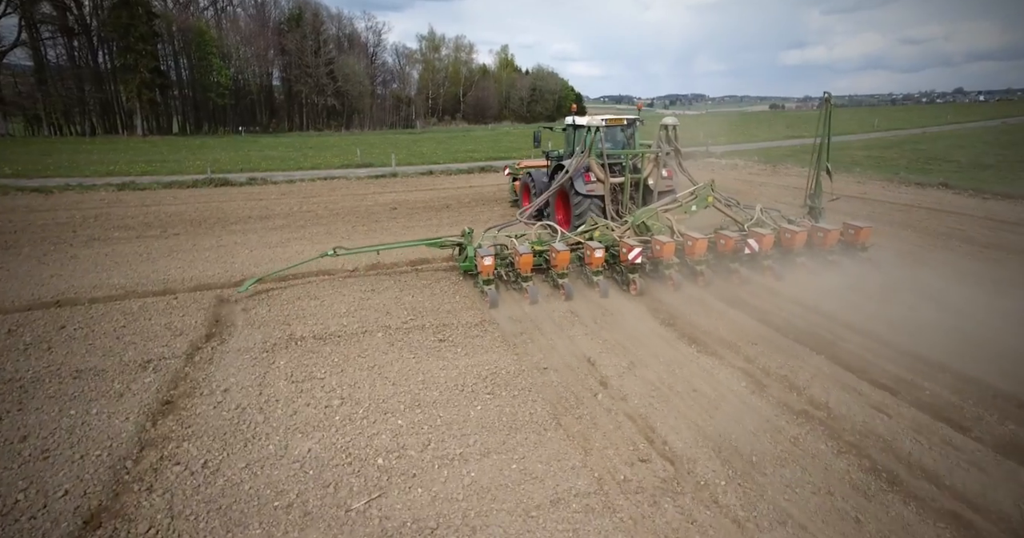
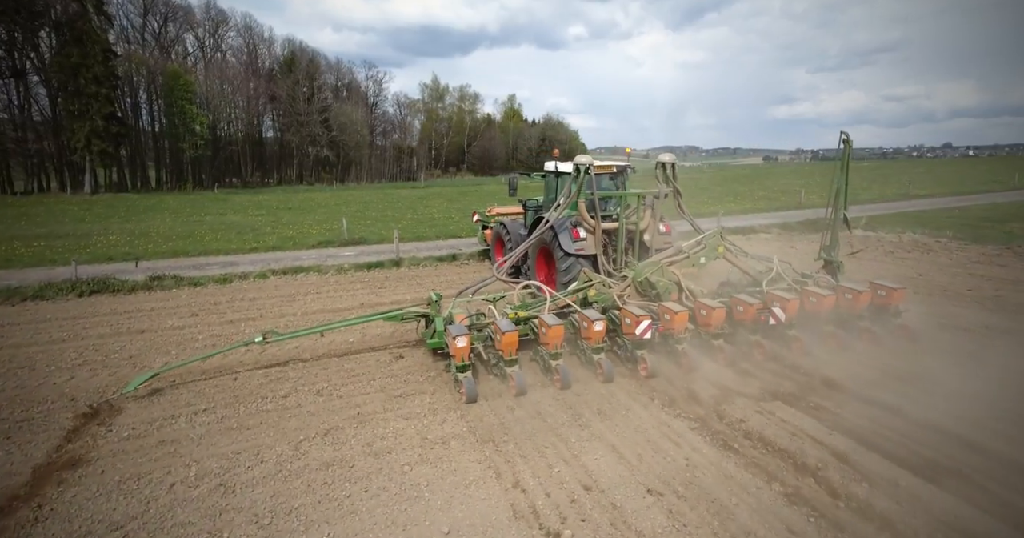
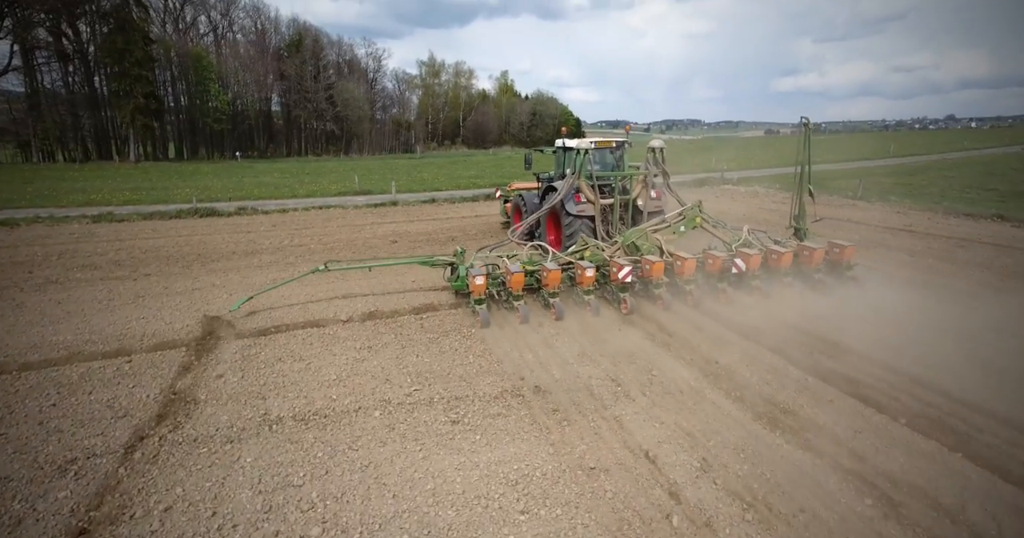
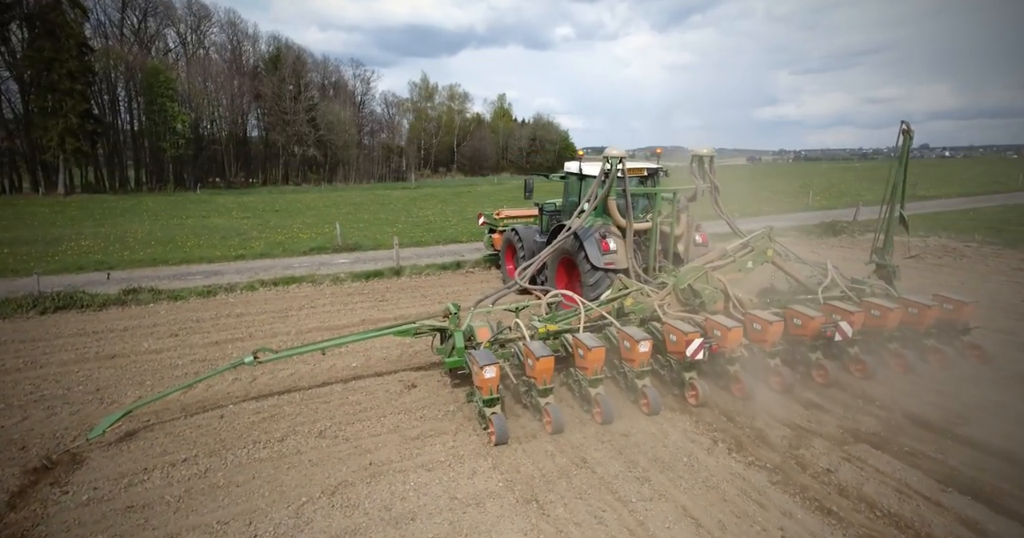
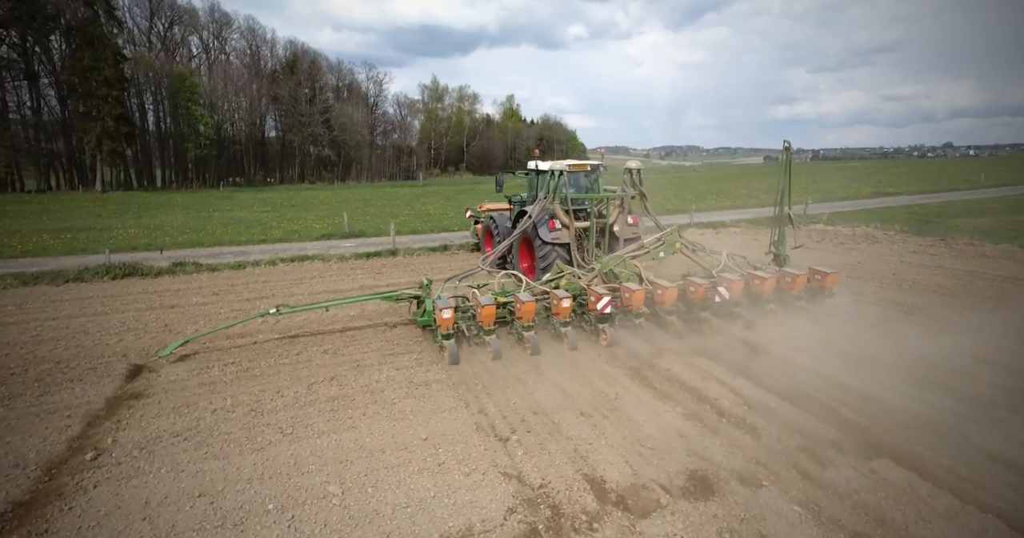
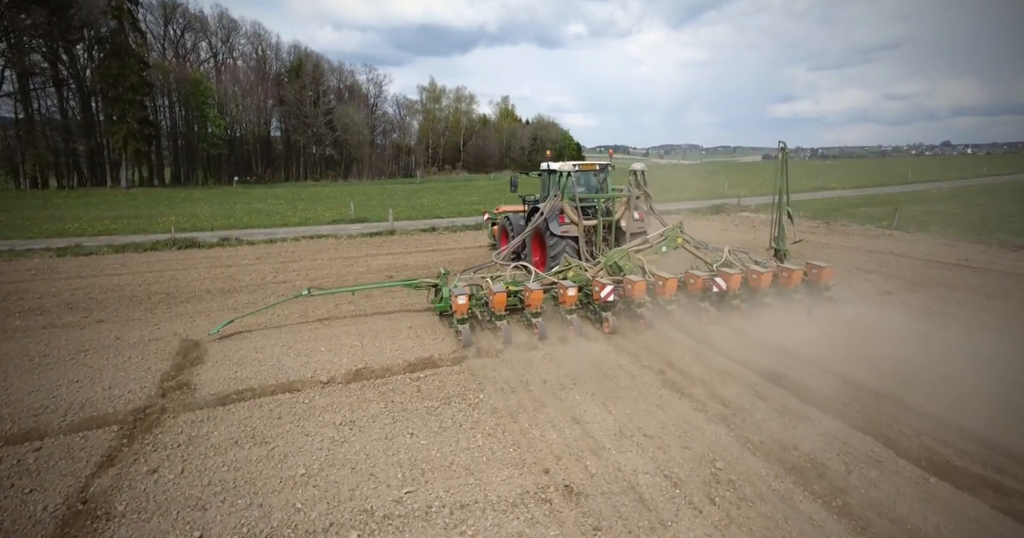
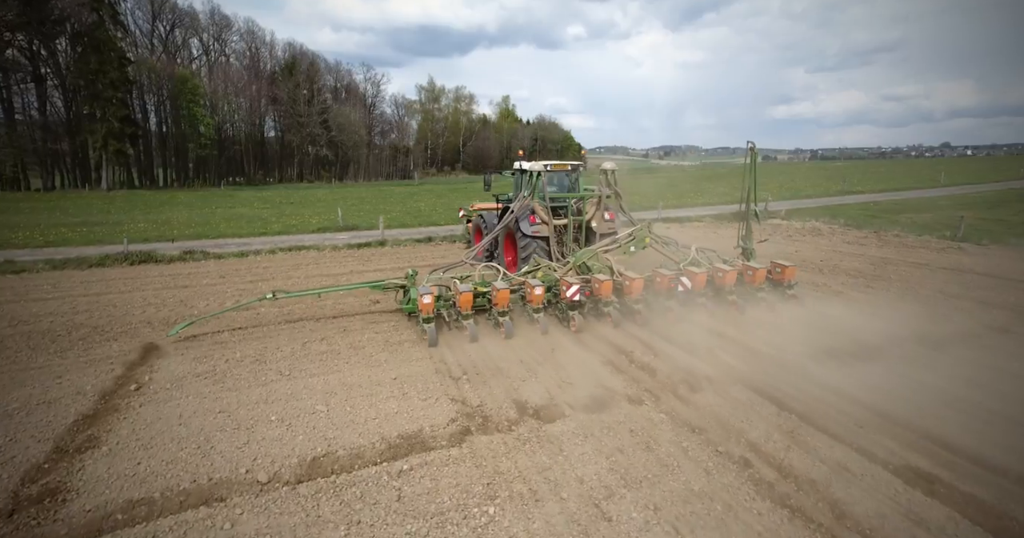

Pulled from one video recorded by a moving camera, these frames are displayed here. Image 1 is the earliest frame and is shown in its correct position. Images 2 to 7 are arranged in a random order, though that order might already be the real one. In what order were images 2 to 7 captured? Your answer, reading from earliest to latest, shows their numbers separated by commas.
3, 6, 7, 5, 2, 4
